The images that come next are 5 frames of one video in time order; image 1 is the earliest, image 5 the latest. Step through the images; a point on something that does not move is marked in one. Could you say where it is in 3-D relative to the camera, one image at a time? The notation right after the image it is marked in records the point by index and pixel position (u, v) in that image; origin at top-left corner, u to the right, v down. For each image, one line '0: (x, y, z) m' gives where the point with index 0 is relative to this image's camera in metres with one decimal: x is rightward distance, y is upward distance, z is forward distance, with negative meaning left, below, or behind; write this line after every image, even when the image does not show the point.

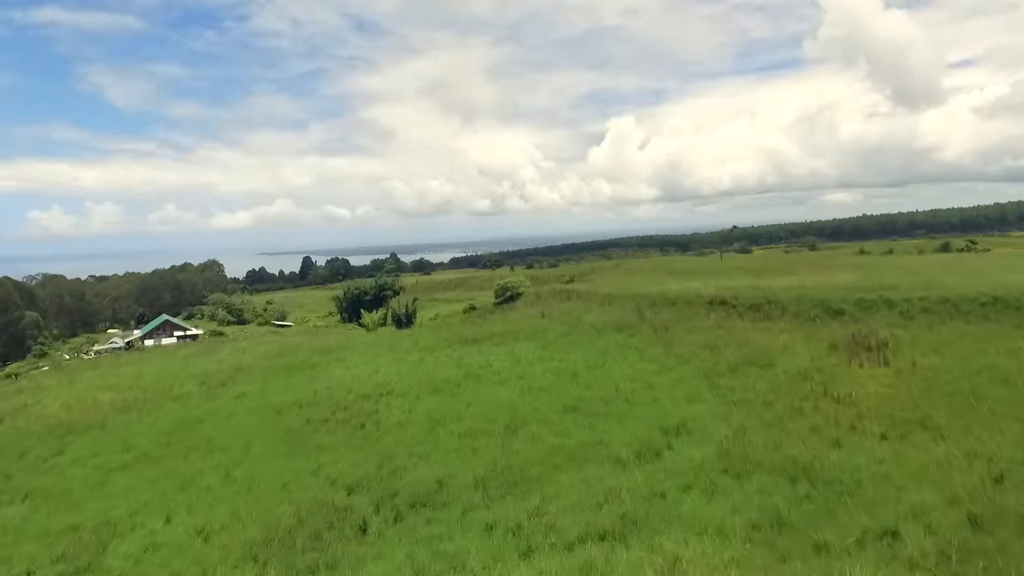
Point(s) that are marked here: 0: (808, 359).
0: (+9.4, -2.3, +19.0) m
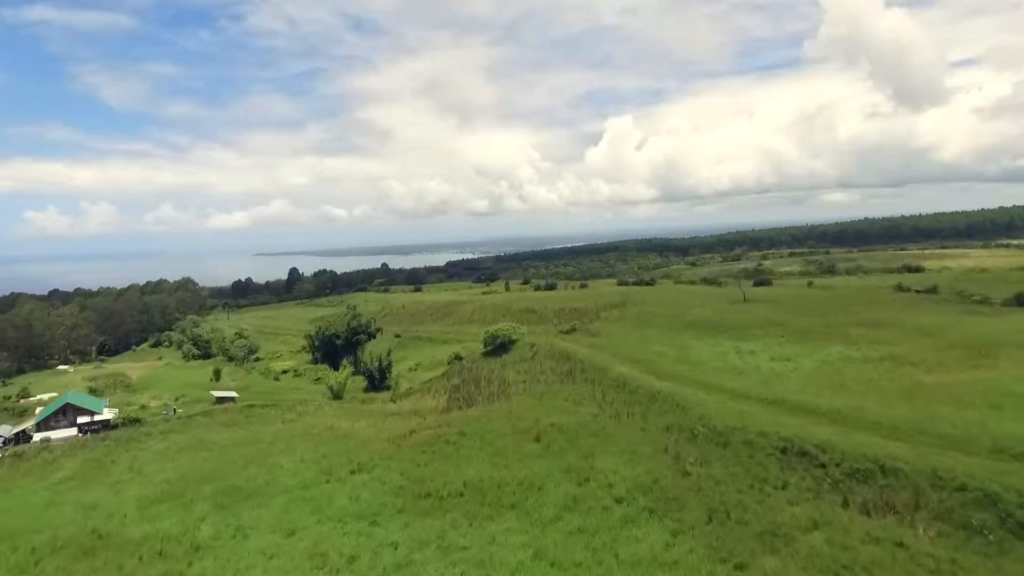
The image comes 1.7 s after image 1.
0: (+8.8, -7.1, +9.5) m
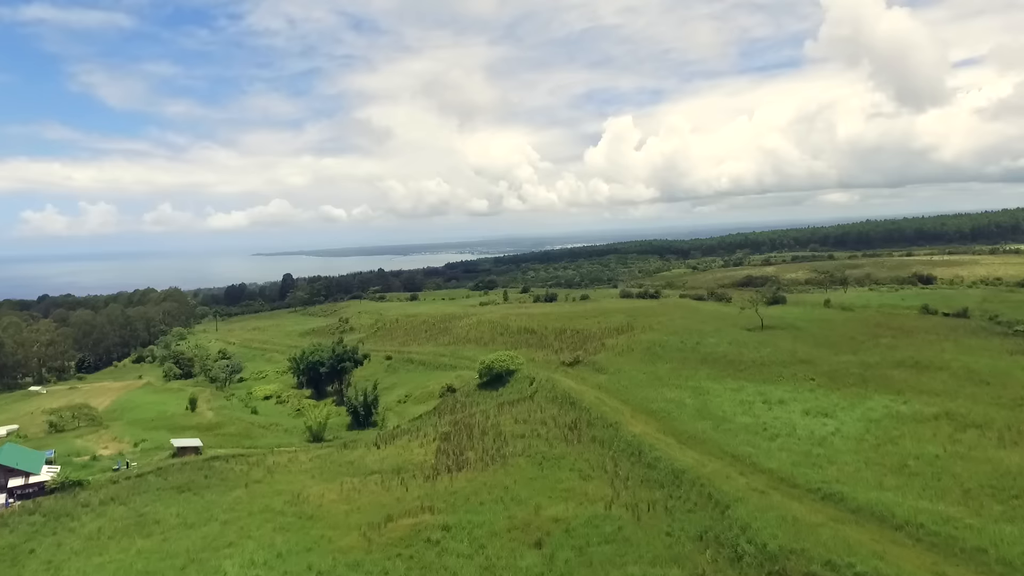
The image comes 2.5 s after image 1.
0: (+8.6, -9.5, +4.6) m
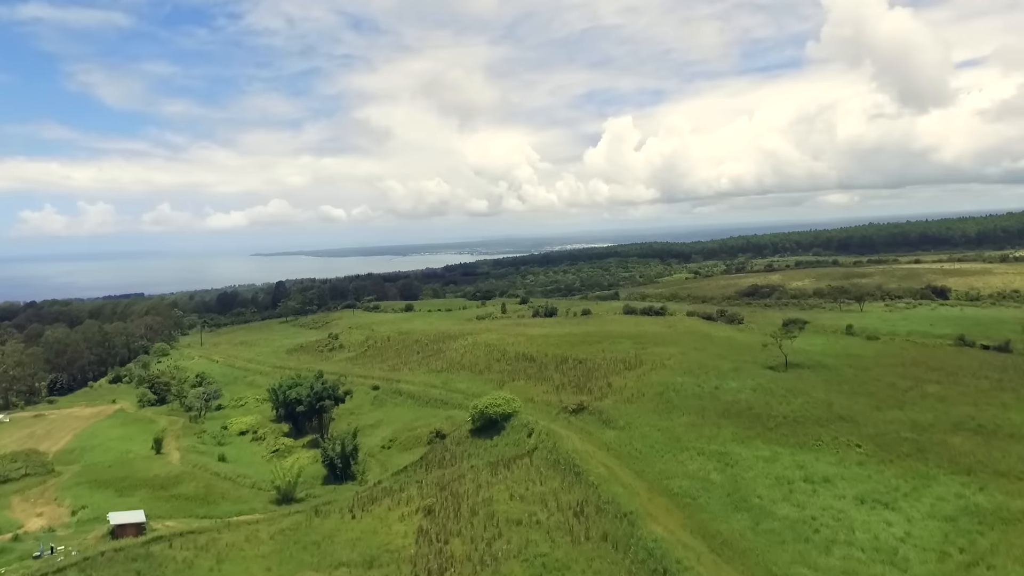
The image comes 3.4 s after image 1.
0: (+8.4, -12.4, -1.2) m
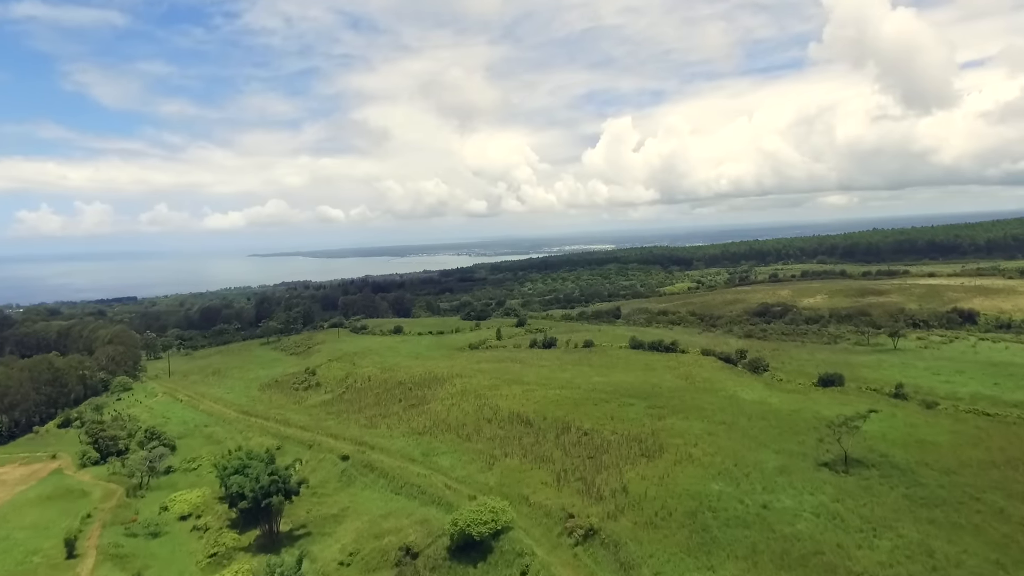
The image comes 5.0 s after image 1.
0: (+7.8, -17.8, -11.8) m
